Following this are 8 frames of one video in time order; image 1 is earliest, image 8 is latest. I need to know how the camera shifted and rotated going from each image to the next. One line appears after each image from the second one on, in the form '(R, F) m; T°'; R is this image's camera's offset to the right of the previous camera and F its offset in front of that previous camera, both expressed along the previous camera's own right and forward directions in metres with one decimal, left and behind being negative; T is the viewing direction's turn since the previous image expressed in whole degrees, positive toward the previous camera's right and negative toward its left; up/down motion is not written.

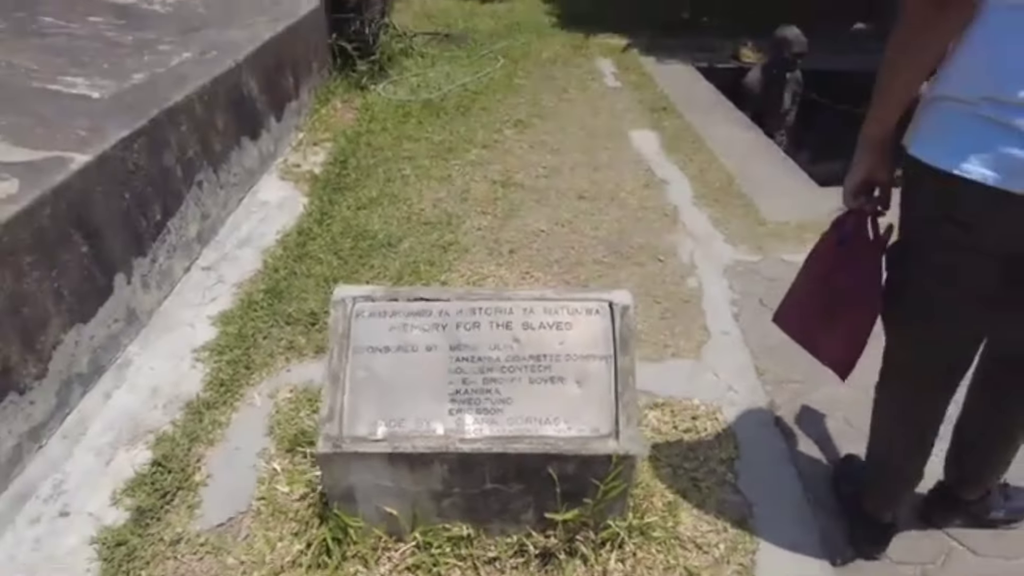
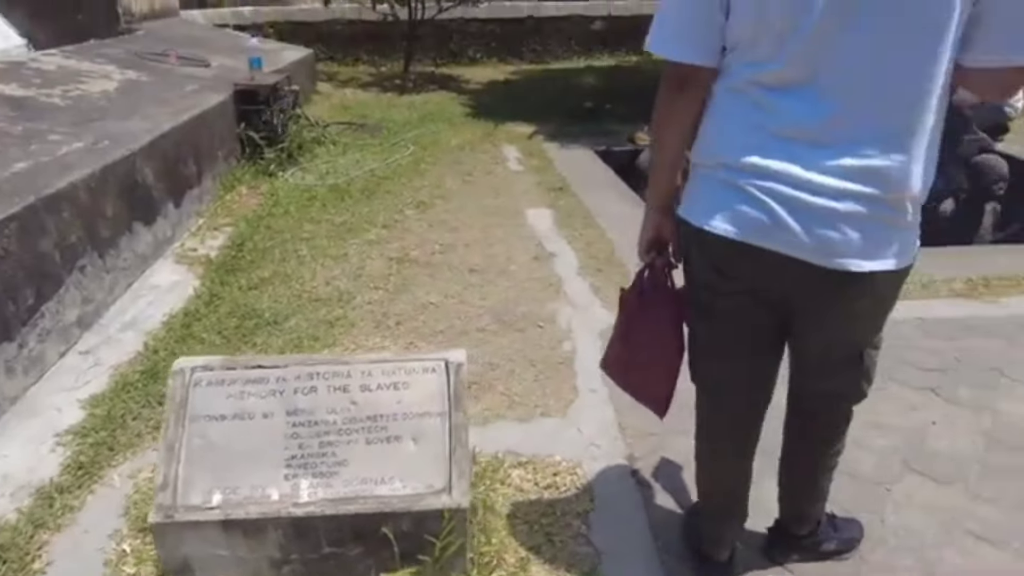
(+0.3, -0.1) m; +5°
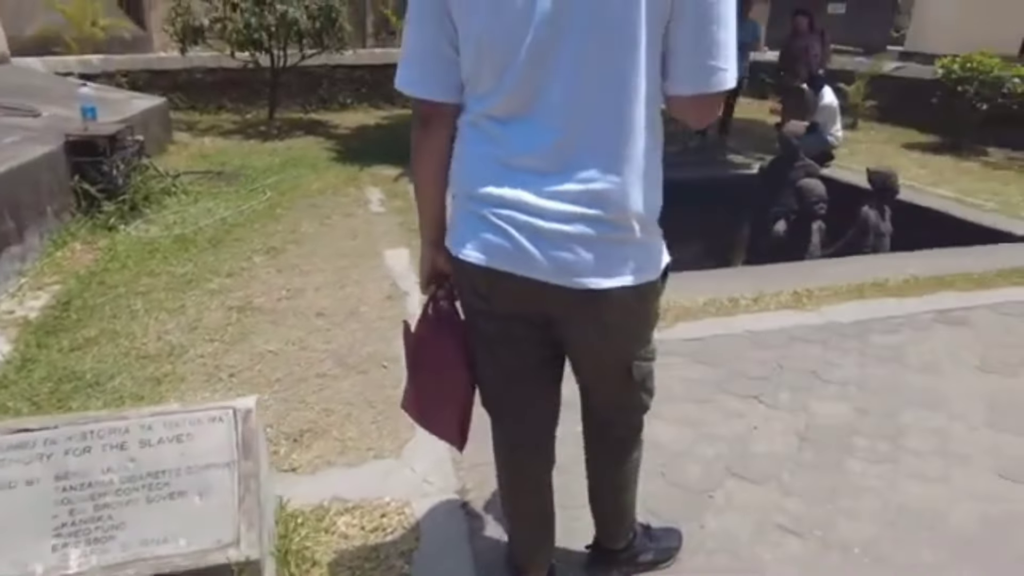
(+0.3, 0.0) m; +8°
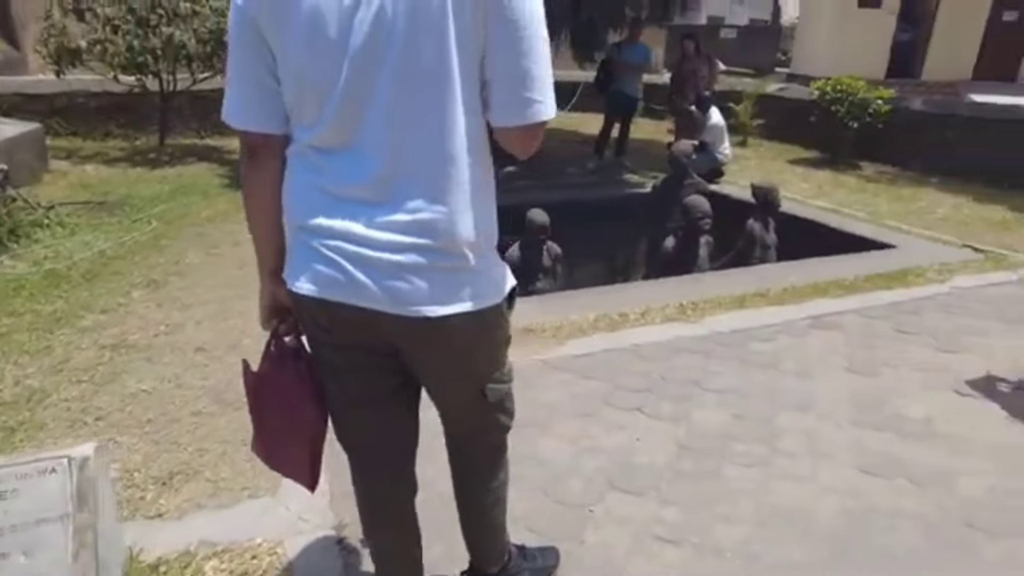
(+0.2, 0.0) m; +7°
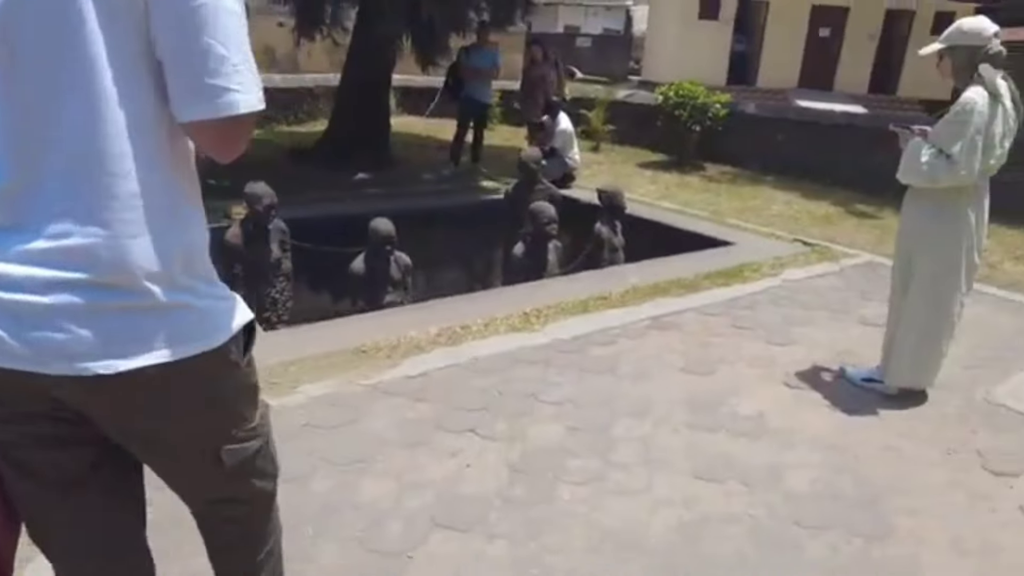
(+0.2, +0.2) m; +10°
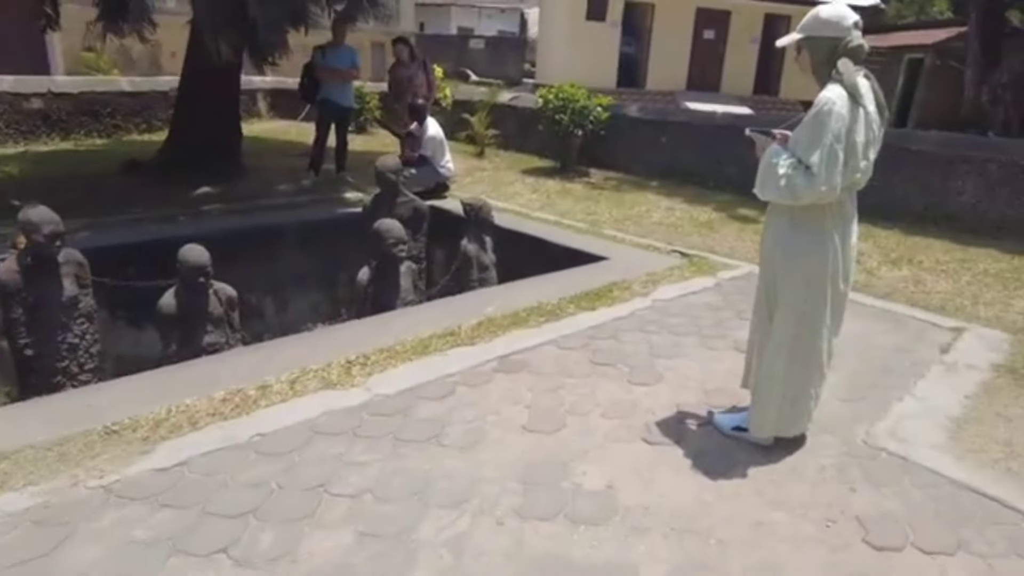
(+0.4, +0.6) m; +7°
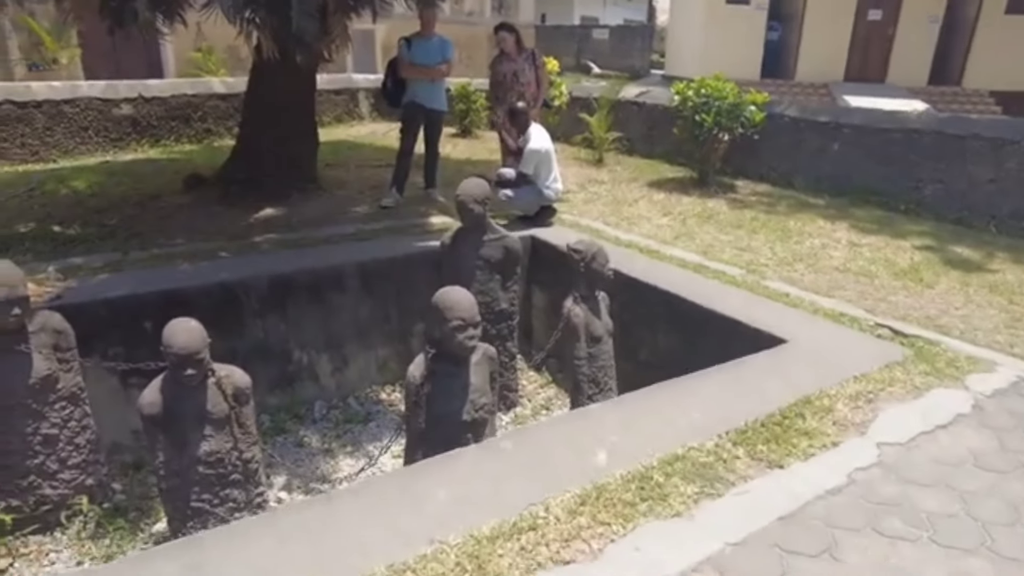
(-0.1, +1.5) m; -10°
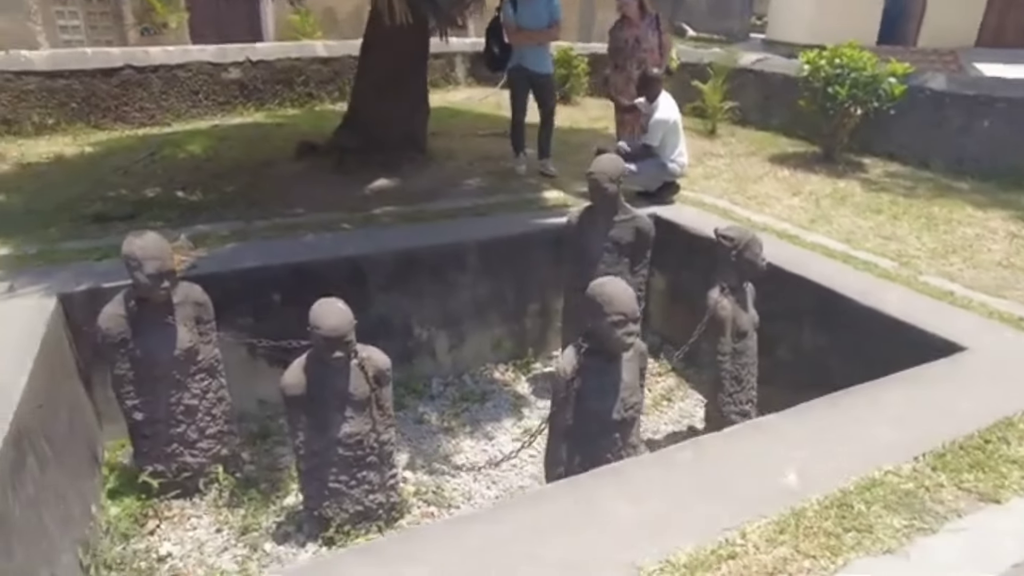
(-0.4, +0.2) m; -6°
